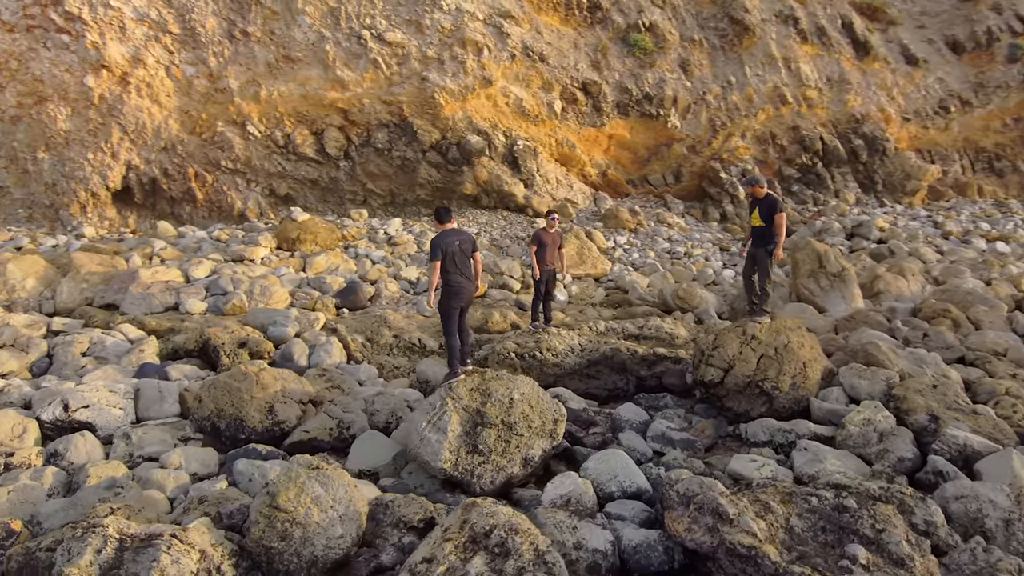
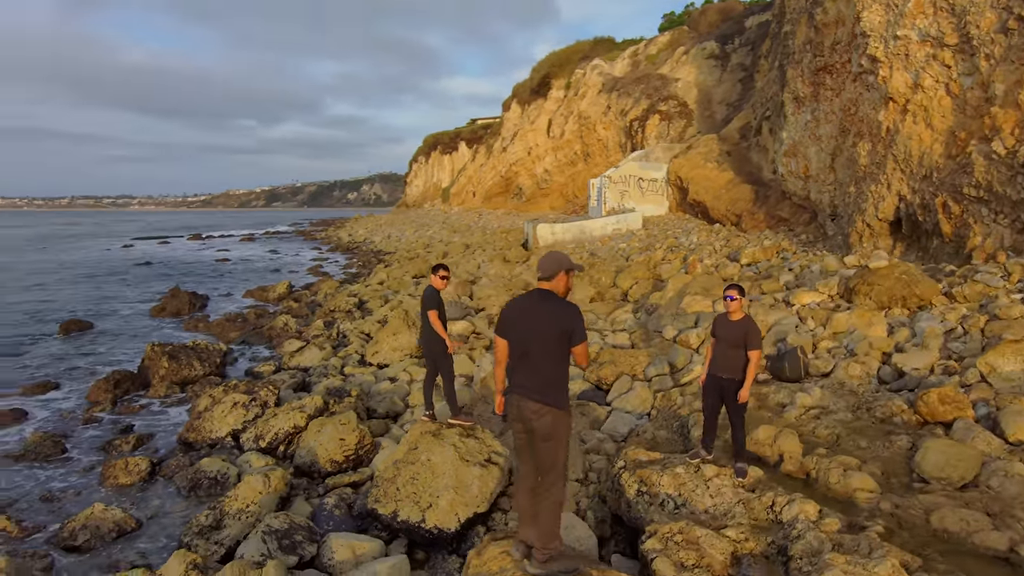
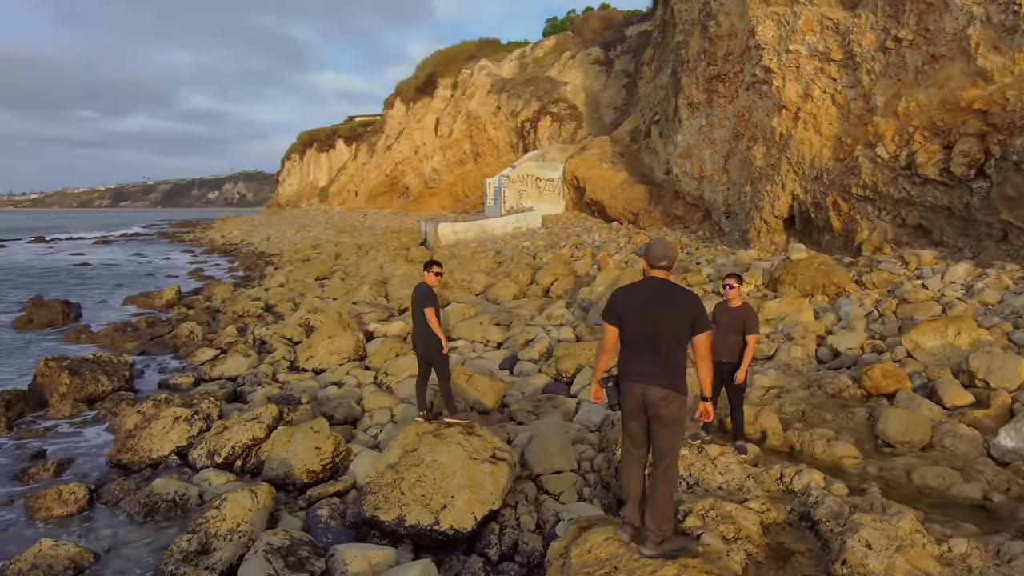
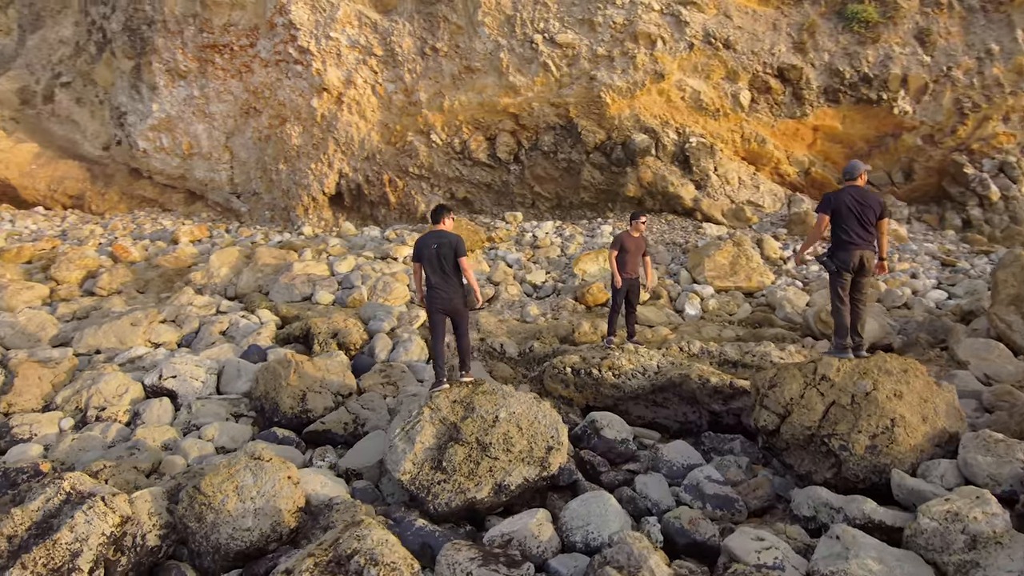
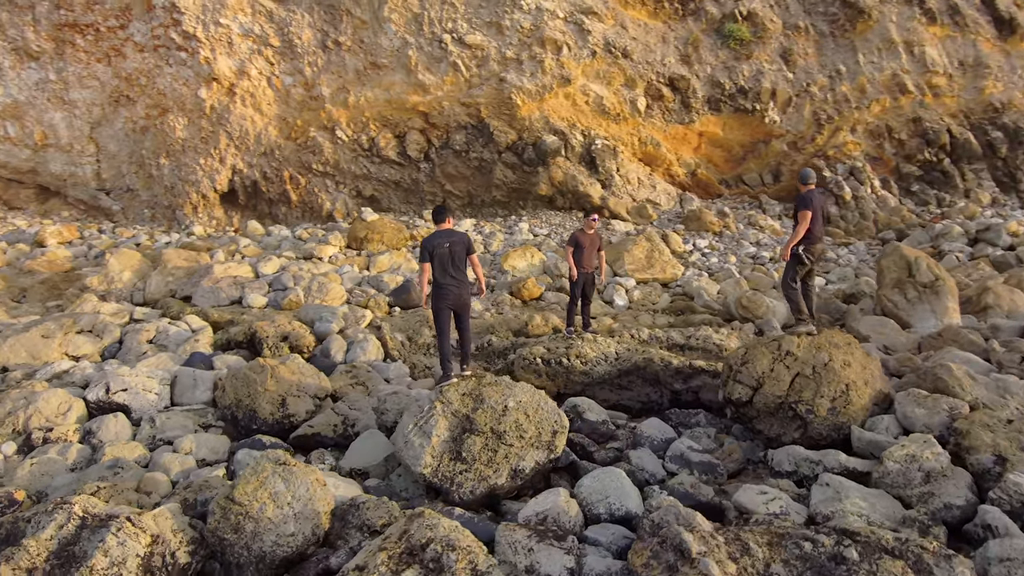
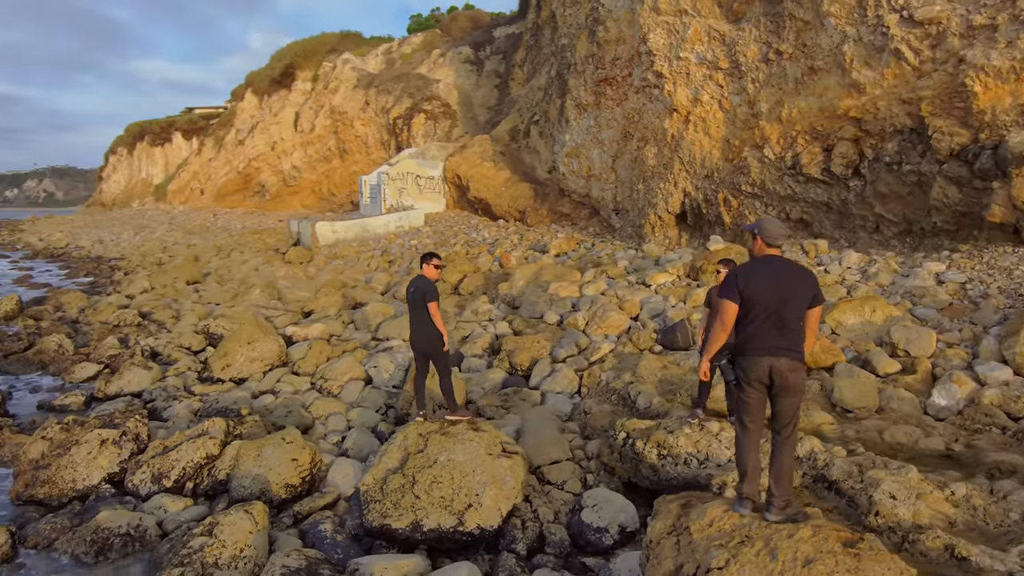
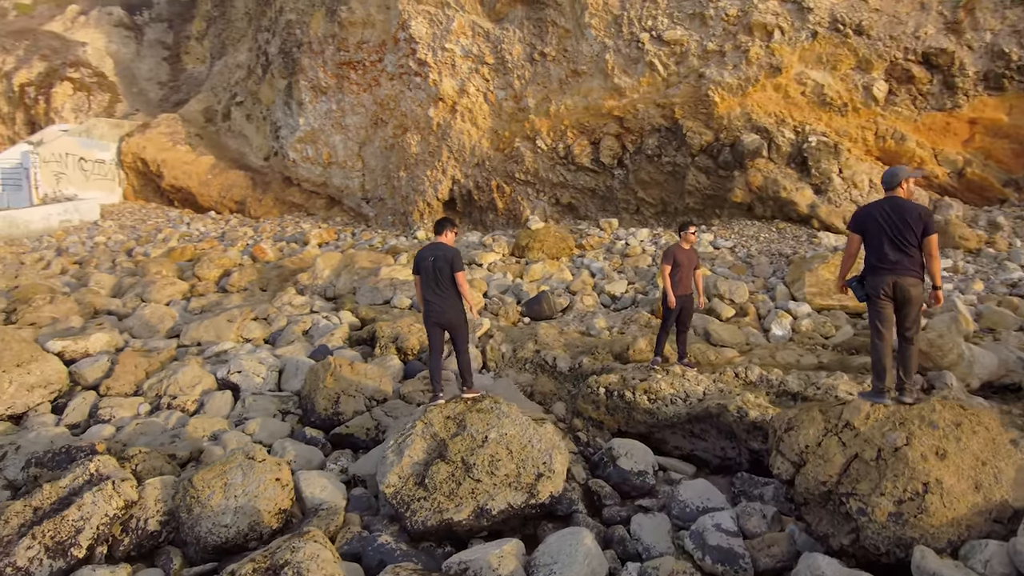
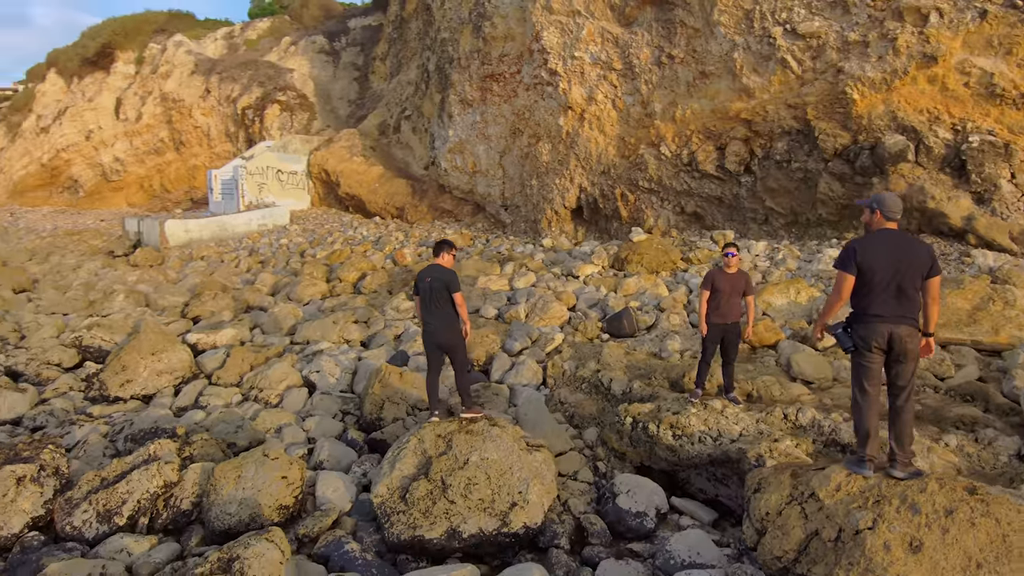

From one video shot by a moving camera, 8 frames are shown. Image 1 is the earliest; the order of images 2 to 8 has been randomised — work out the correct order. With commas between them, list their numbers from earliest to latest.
5, 4, 7, 8, 6, 3, 2
